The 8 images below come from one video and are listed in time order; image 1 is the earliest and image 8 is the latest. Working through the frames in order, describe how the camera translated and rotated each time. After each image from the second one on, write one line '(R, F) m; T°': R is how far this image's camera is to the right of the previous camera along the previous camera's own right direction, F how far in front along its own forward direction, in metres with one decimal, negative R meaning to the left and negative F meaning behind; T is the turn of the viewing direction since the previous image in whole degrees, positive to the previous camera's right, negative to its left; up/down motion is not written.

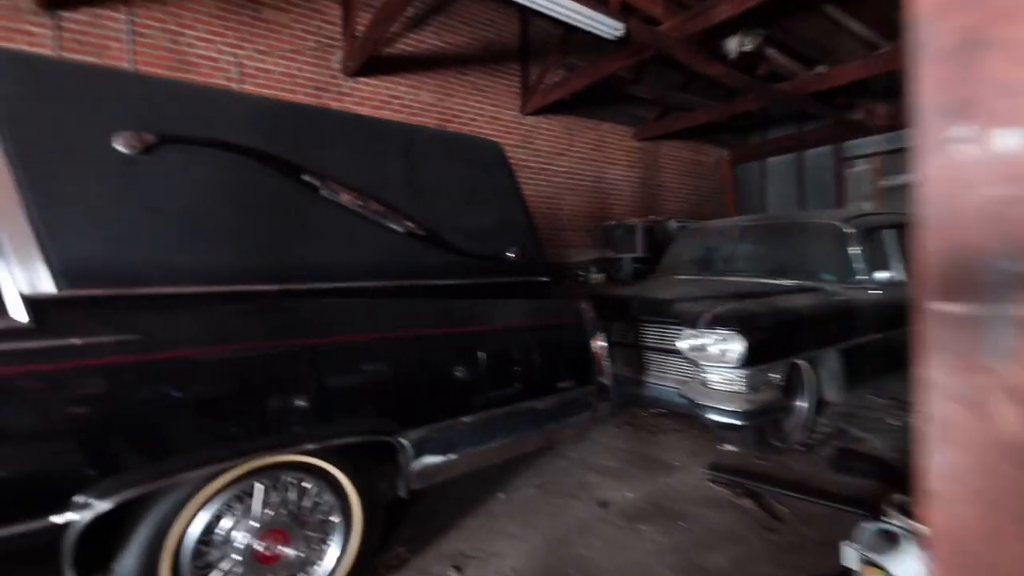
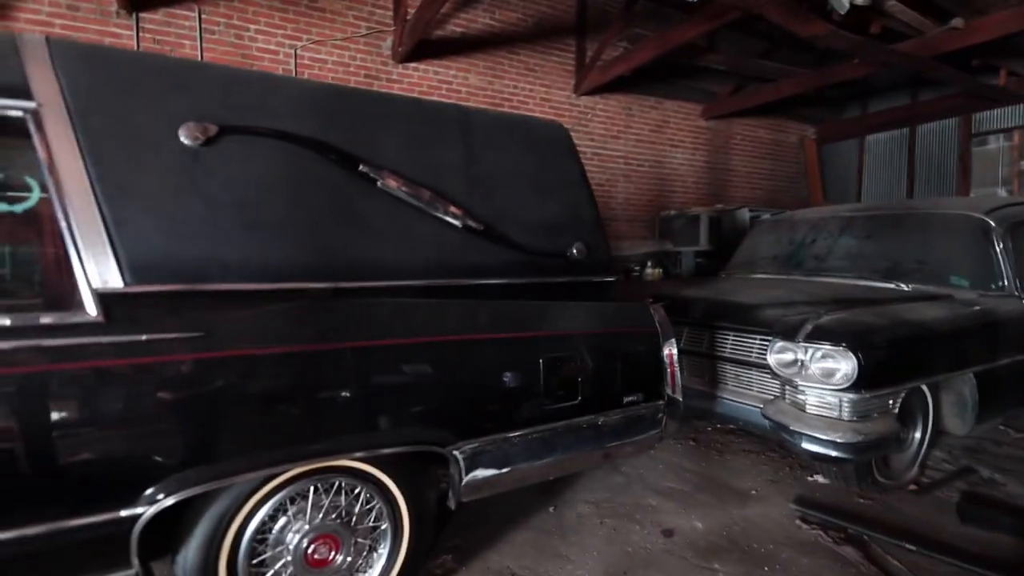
(0.0, +0.3) m; -8°
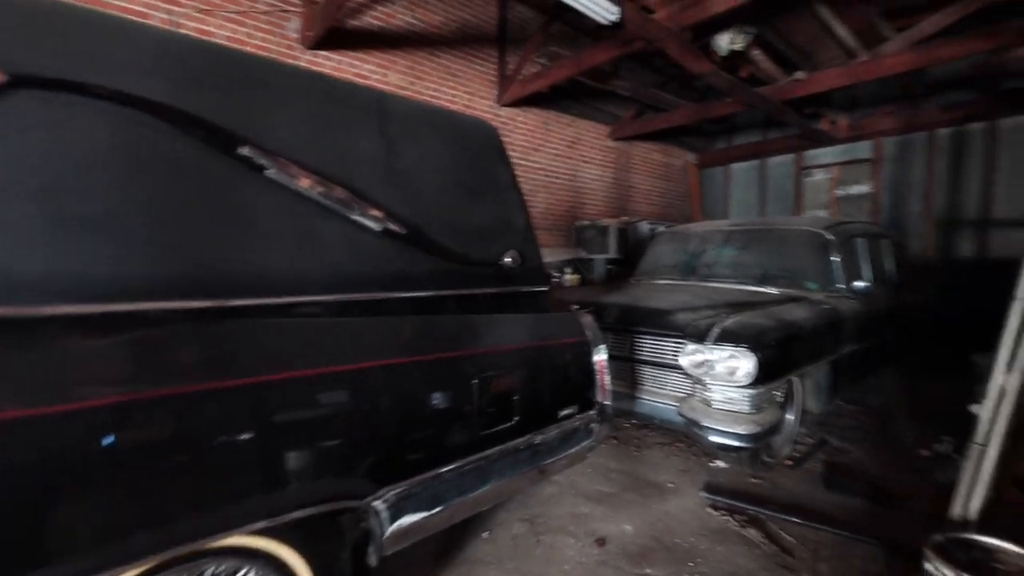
(-0.2, +0.2) m; +15°
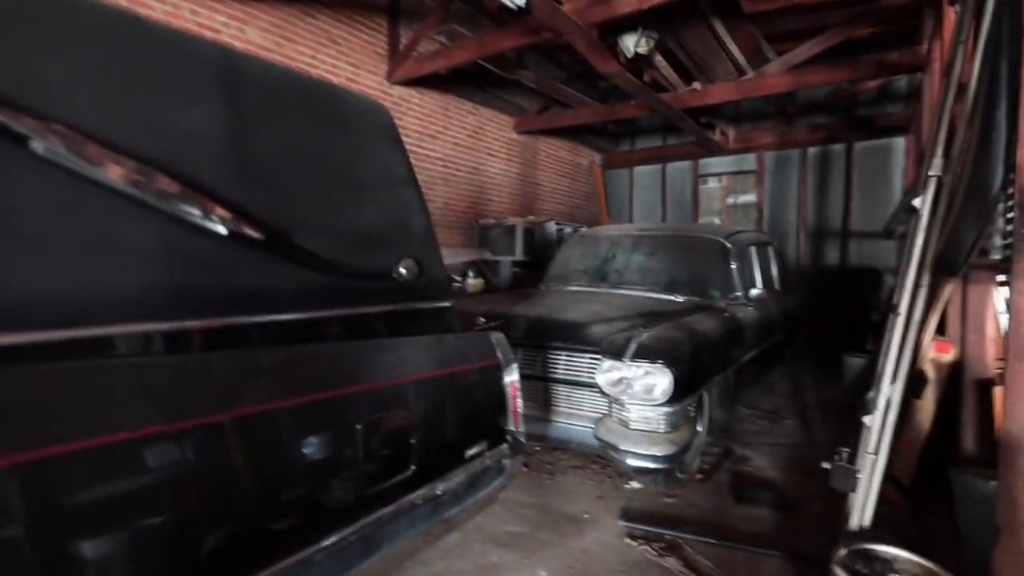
(+0.1, +0.4) m; +12°
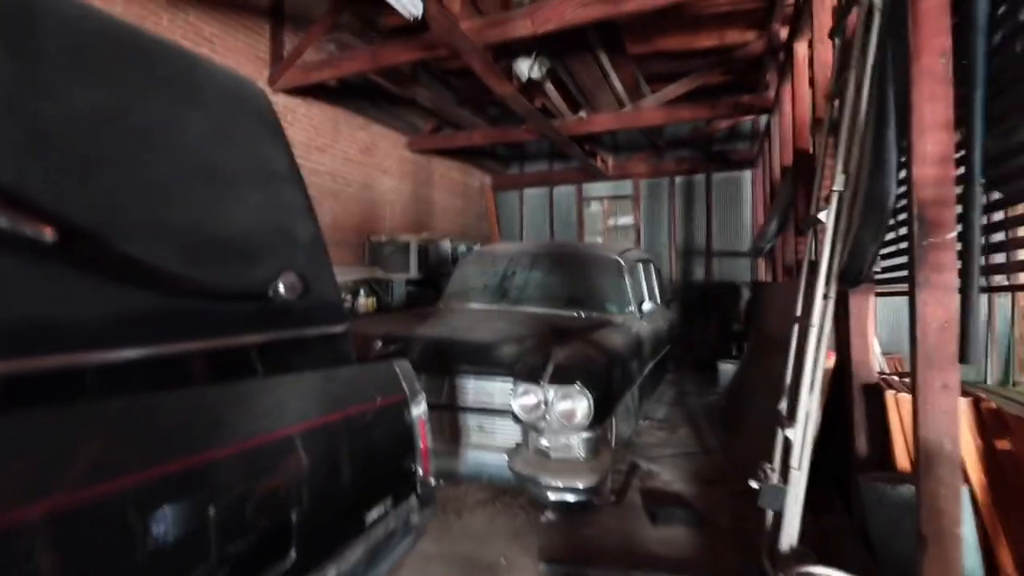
(-0.1, +0.3) m; +14°
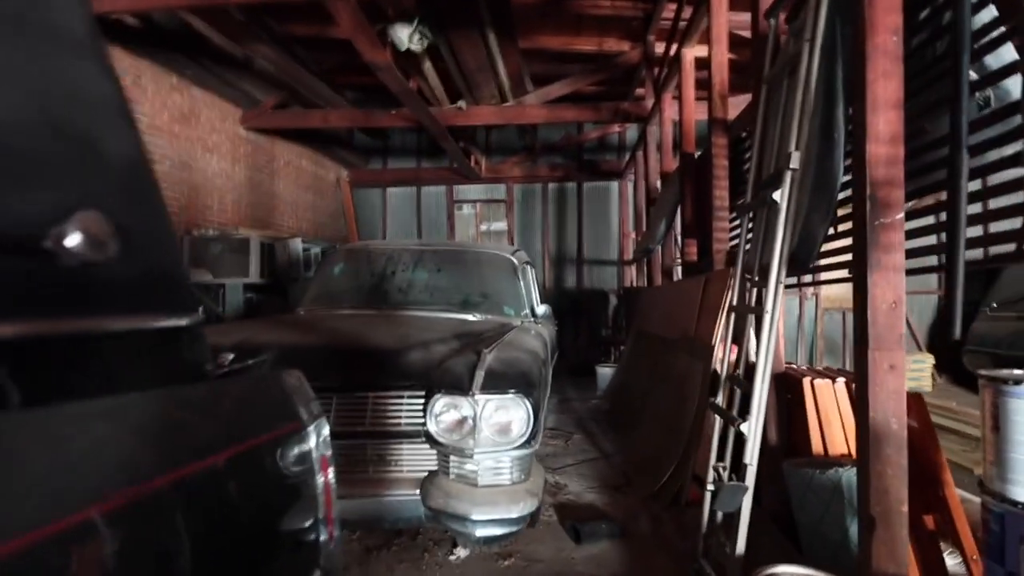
(-0.3, +0.5) m; +18°
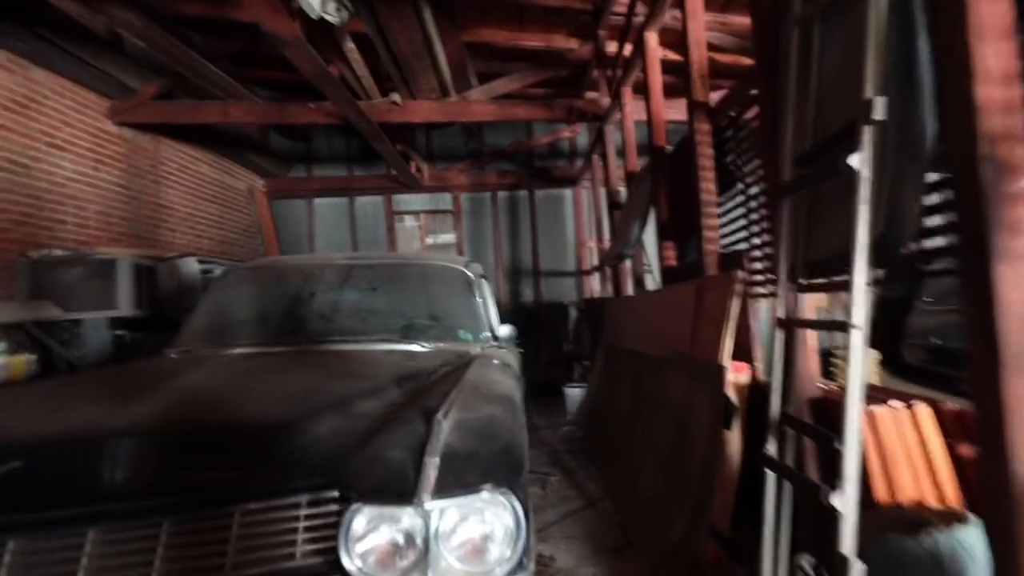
(0.0, +0.8) m; +6°
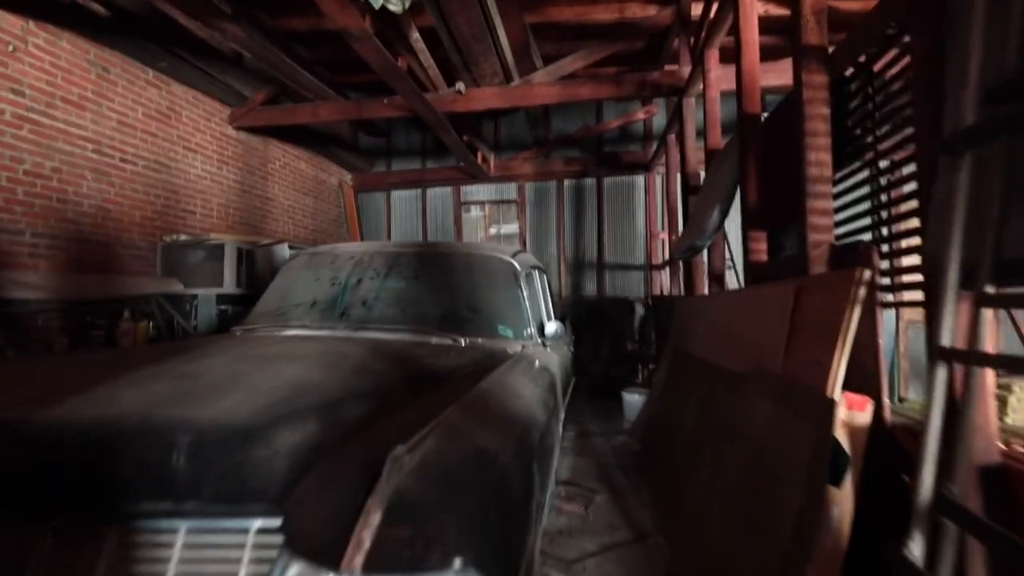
(+0.2, +0.4) m; -9°
